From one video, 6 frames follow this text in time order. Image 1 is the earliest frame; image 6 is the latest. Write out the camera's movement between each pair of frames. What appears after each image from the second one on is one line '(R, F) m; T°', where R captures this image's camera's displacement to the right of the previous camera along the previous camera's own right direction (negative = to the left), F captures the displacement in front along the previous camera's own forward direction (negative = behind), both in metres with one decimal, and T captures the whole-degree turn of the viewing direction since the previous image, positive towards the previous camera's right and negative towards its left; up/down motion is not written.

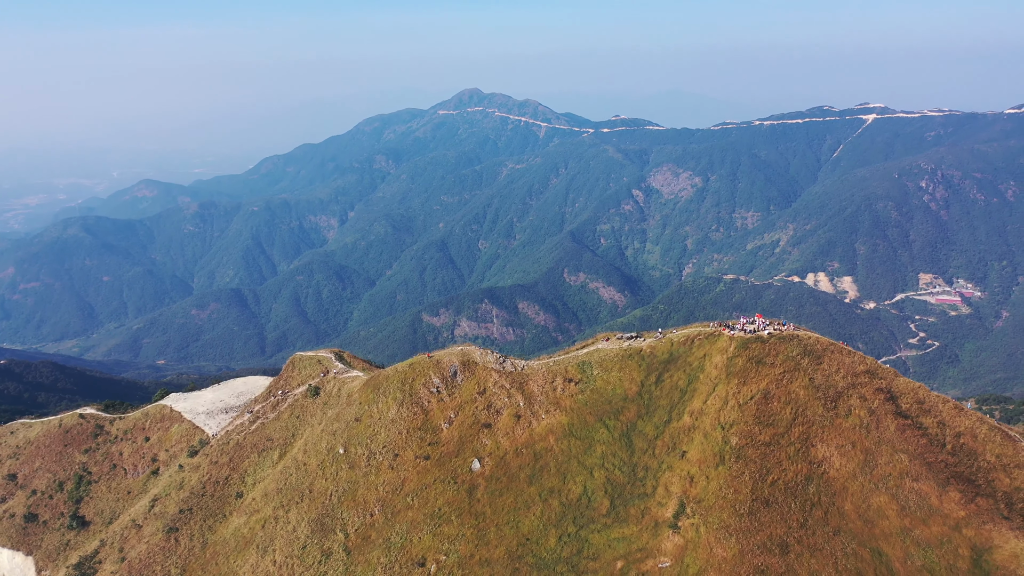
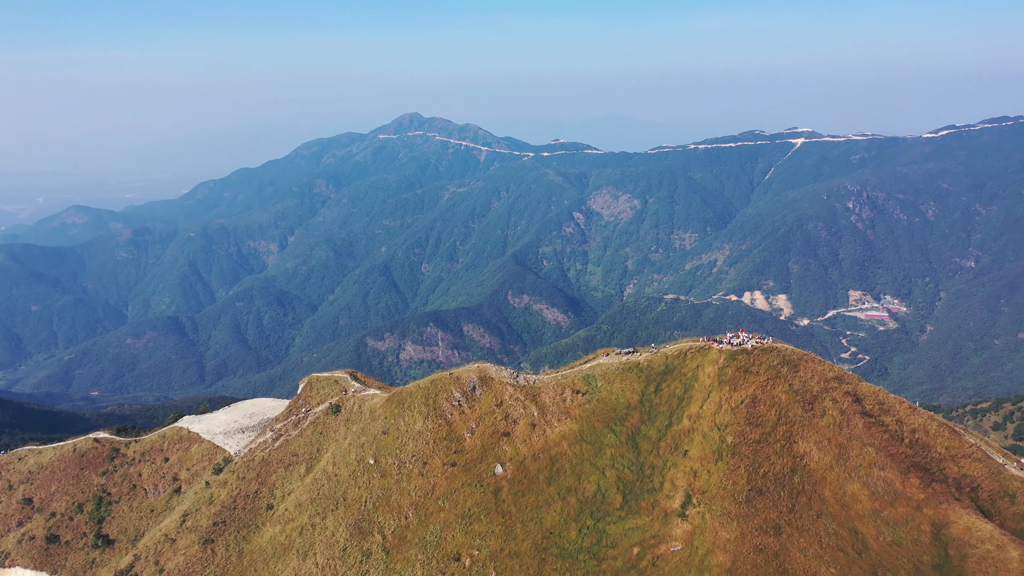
(-3.9, -4.5) m; +4°
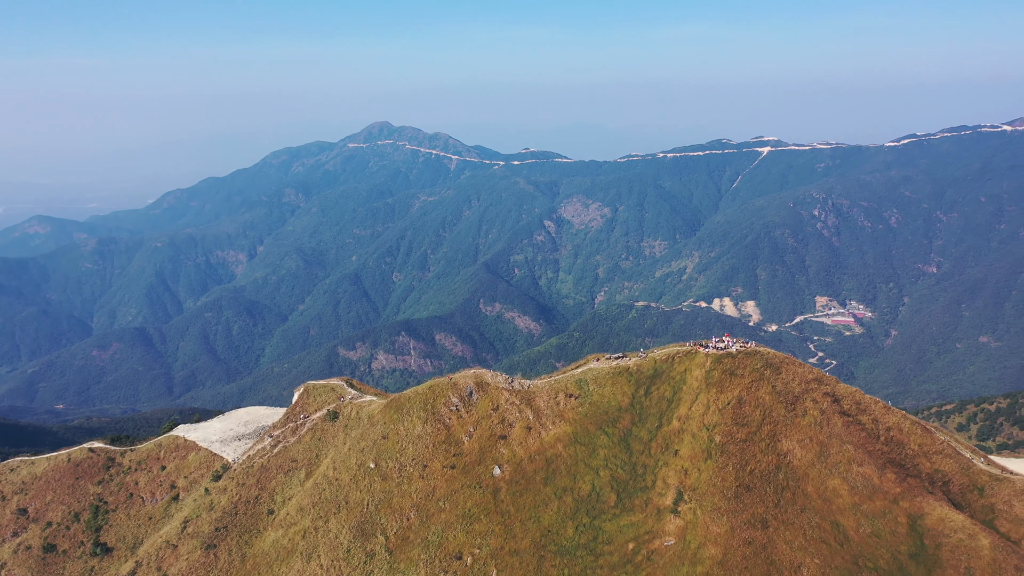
(-1.4, -1.7) m; +2°
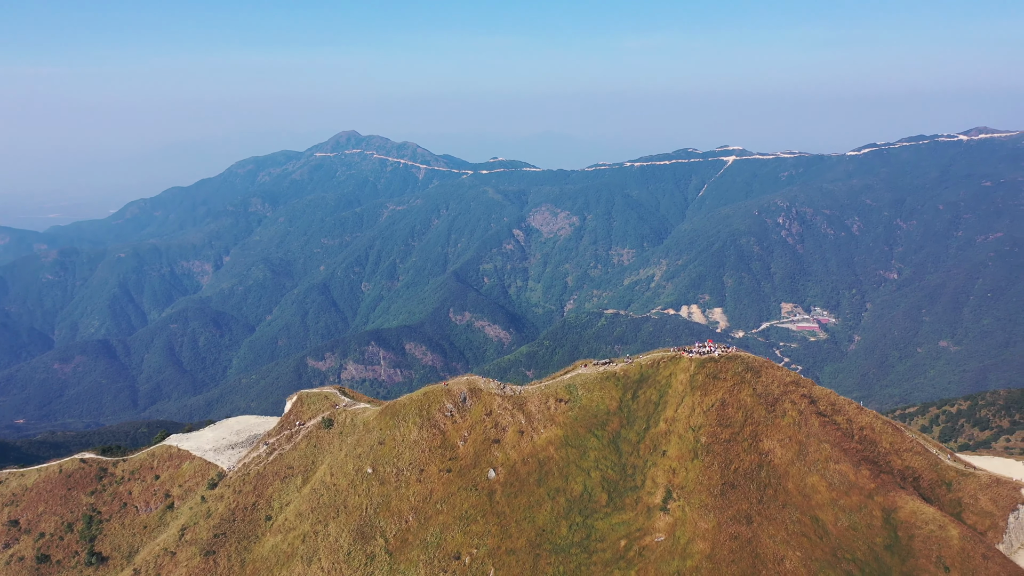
(-1.4, -1.7) m; +2°
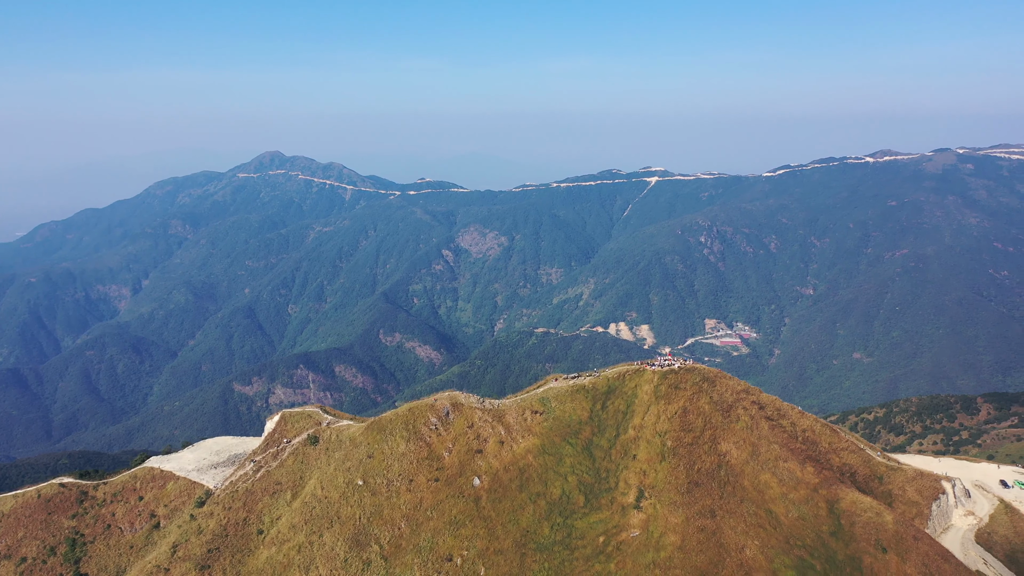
(-3.2, -3.9) m; +5°
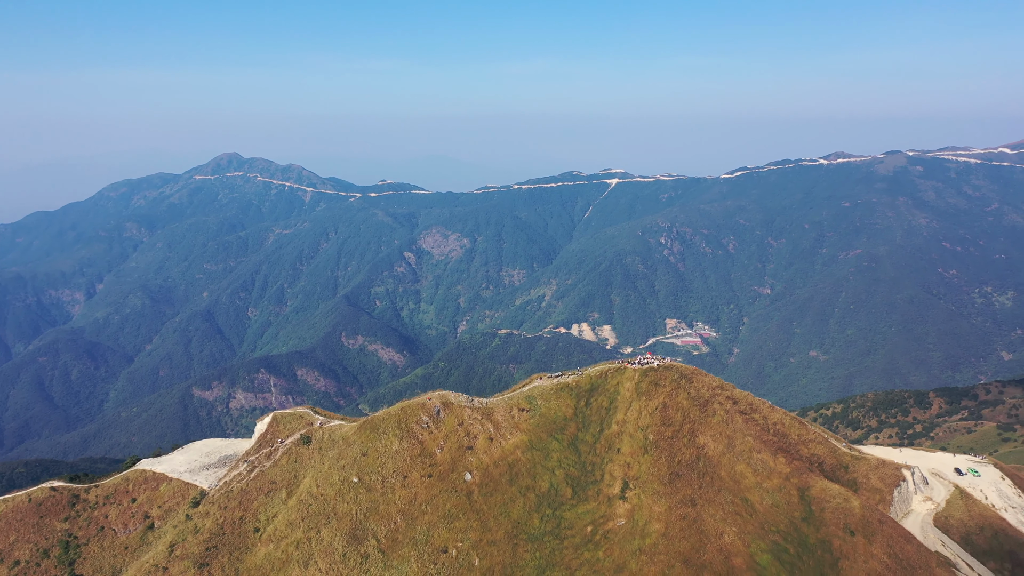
(-1.7, -2.2) m; +3°
